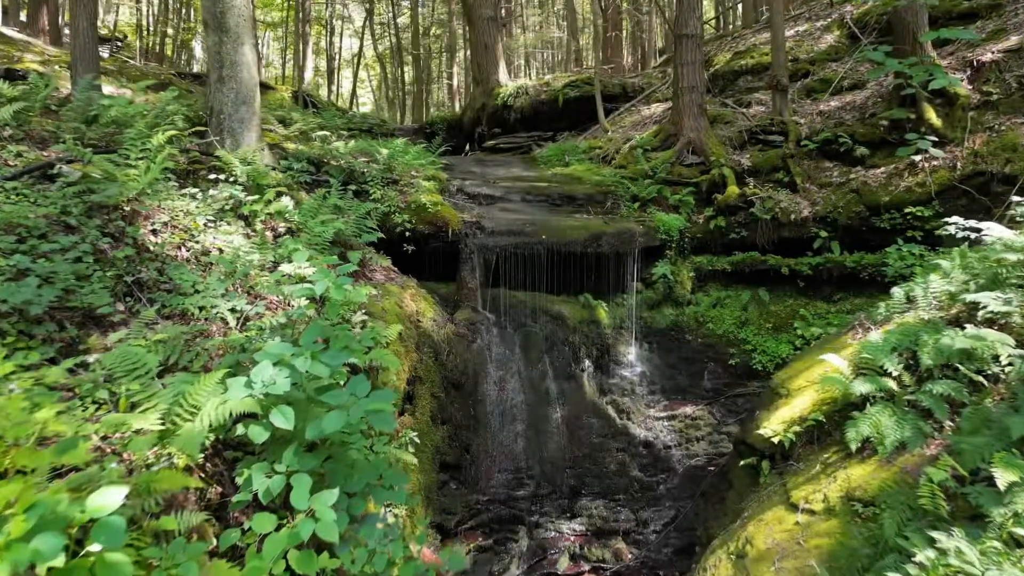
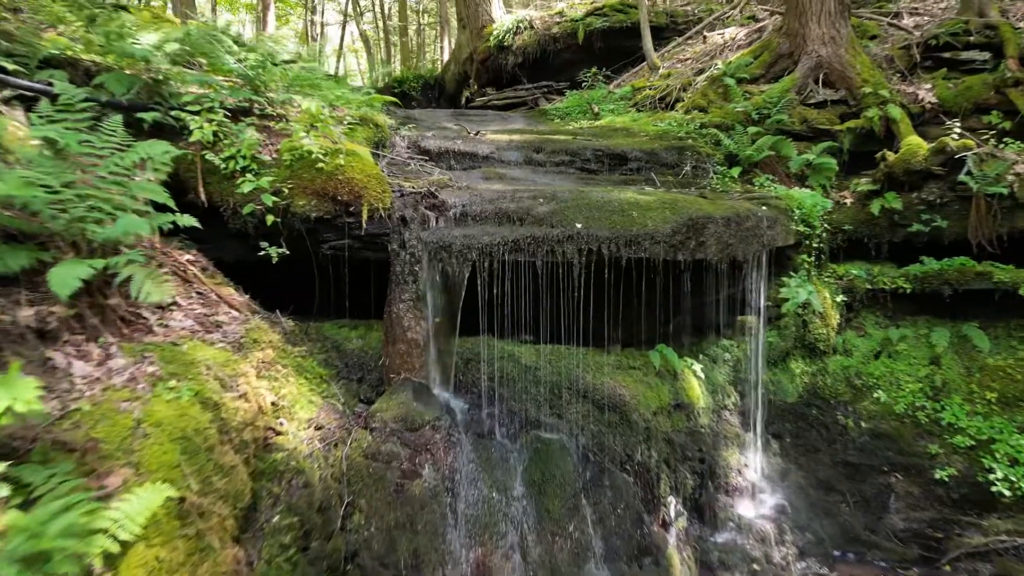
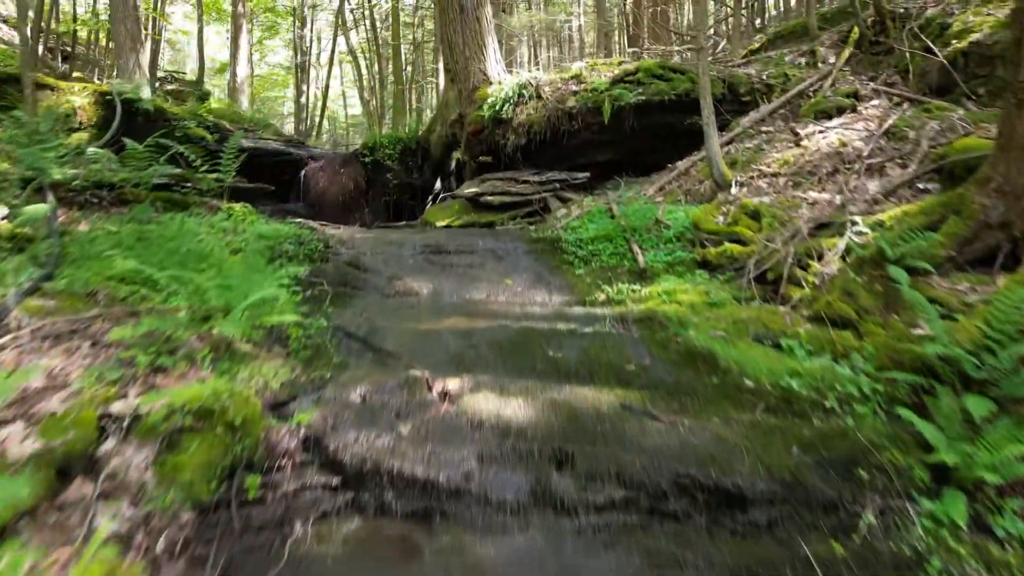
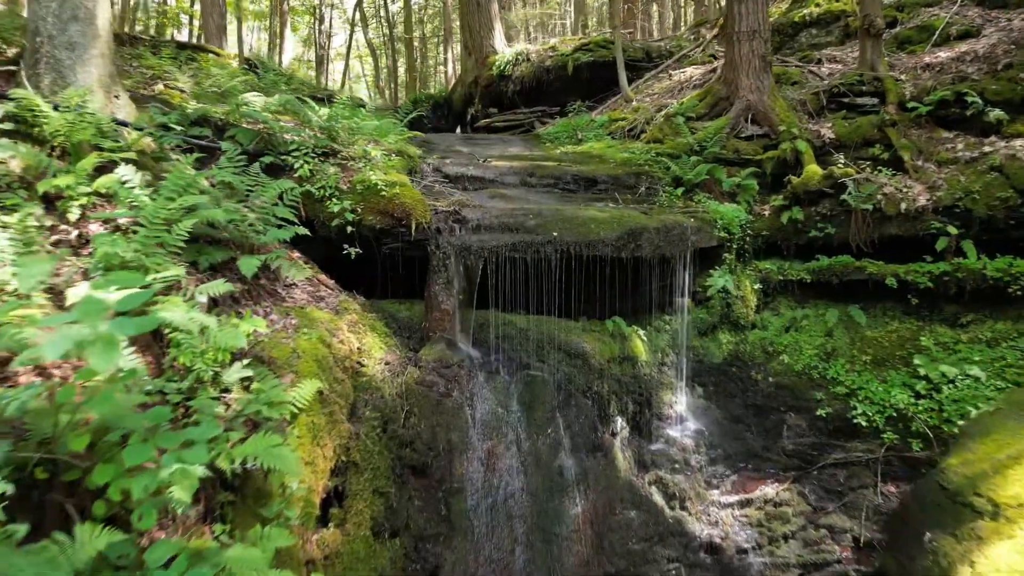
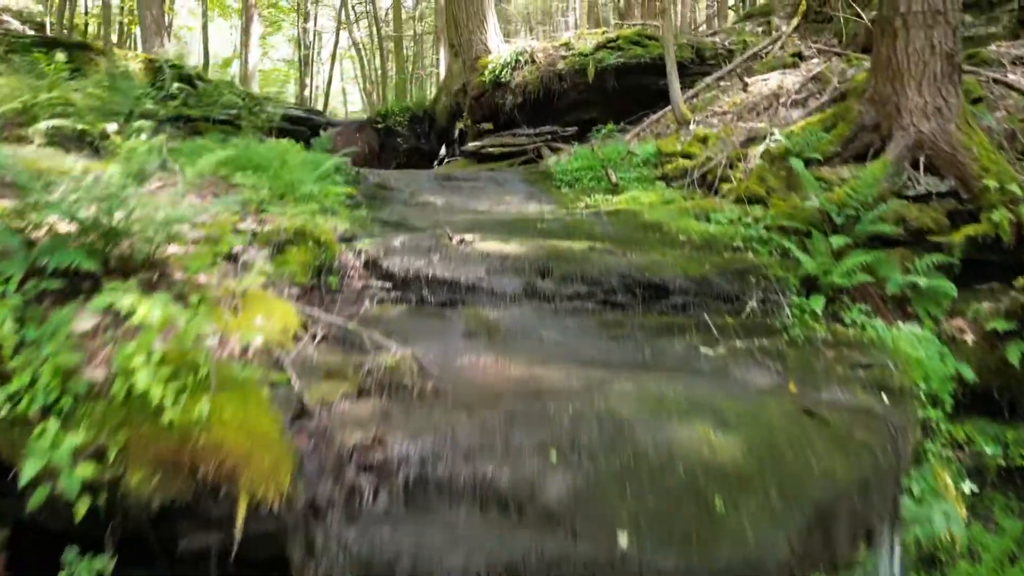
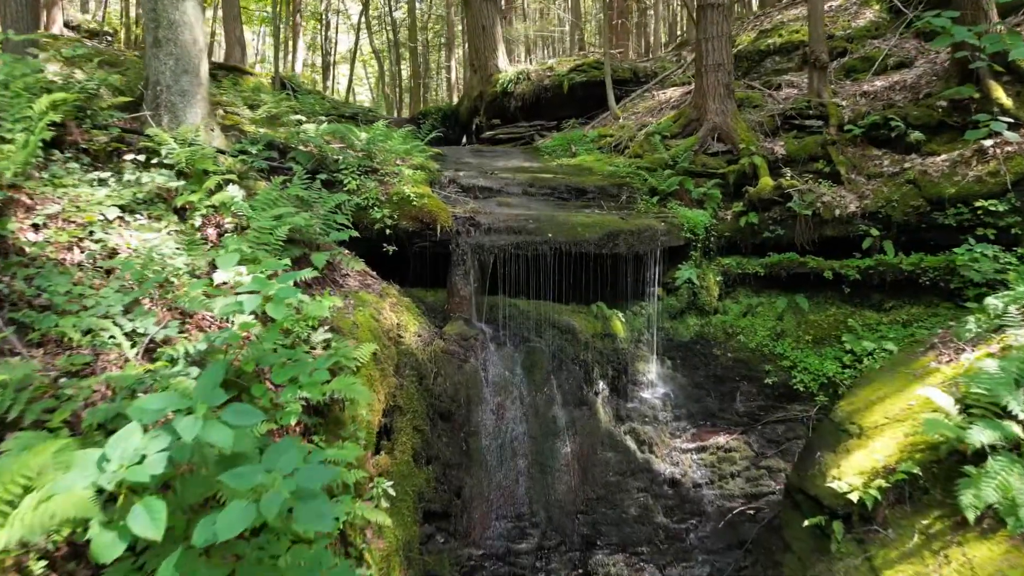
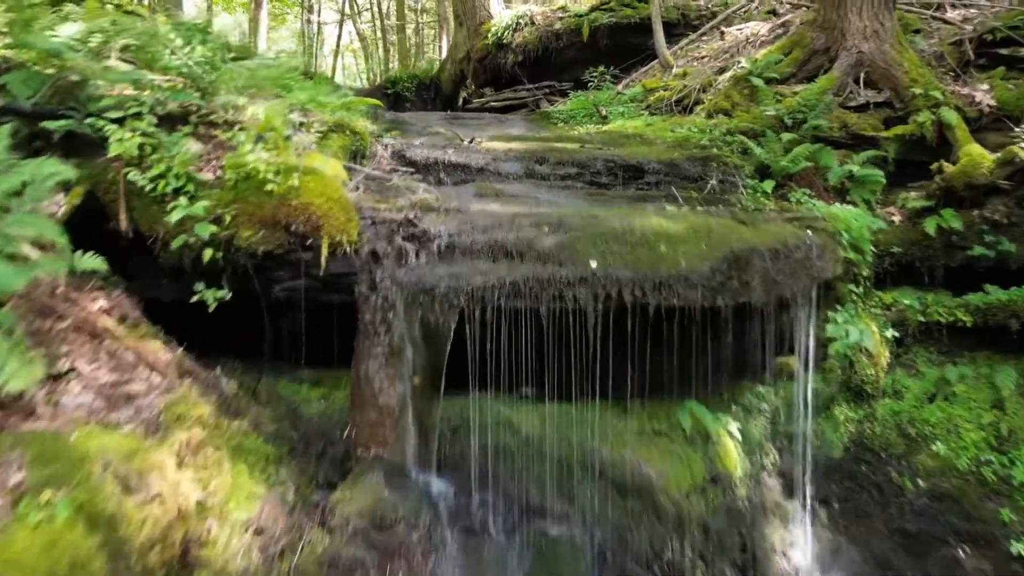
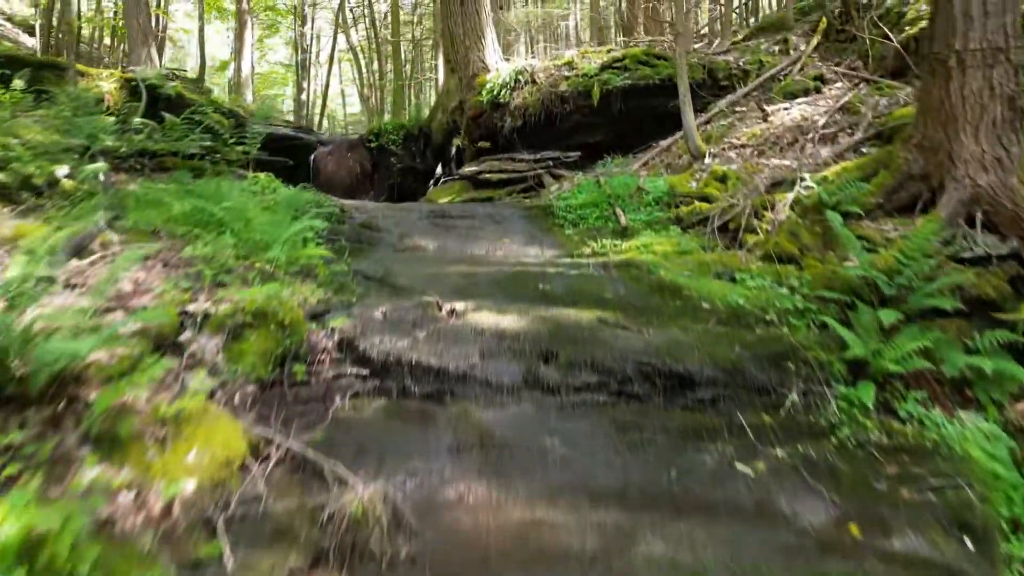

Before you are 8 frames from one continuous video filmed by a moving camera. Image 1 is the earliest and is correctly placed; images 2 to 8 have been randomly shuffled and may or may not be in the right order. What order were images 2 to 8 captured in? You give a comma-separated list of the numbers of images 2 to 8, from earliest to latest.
6, 4, 2, 7, 5, 8, 3
